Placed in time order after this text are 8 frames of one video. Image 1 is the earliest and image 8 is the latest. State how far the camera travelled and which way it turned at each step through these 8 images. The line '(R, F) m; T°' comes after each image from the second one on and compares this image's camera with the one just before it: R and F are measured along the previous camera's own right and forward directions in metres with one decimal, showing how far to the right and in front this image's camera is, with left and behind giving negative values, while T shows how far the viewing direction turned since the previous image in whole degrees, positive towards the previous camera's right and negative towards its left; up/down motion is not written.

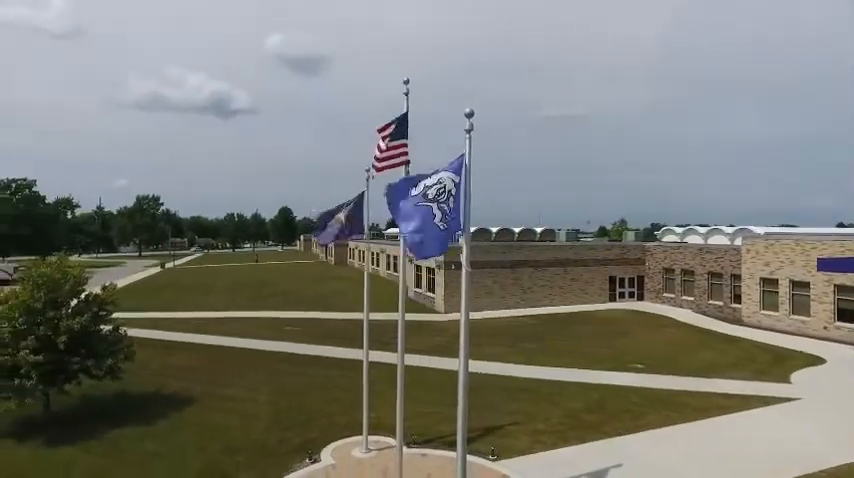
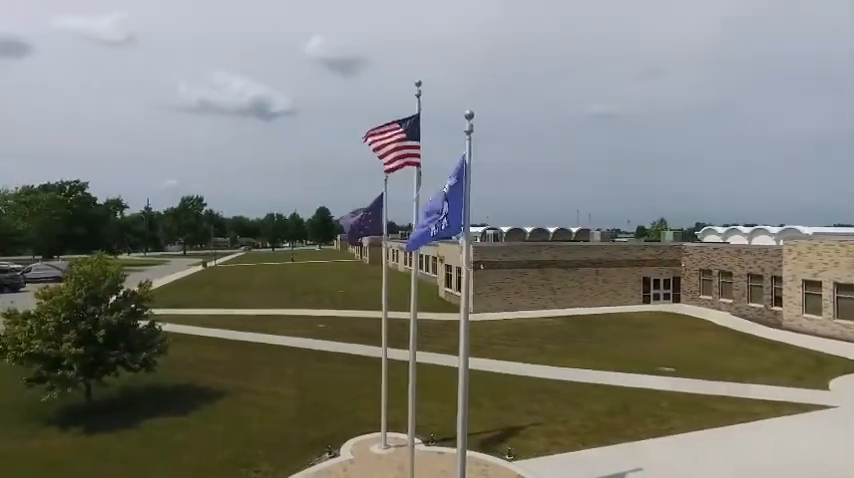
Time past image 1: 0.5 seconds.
(+0.5, -0.1) m; -4°
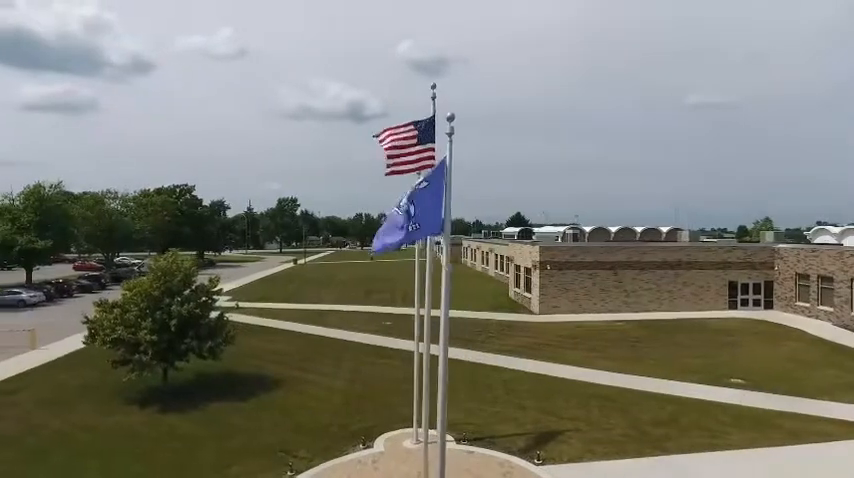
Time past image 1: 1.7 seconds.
(+1.5, 0.0) m; -10°
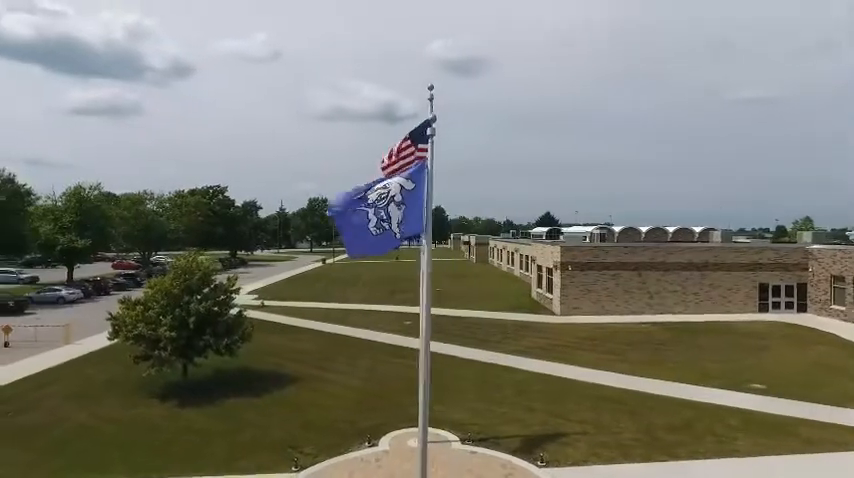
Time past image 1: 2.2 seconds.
(+0.7, 0.0) m; -3°
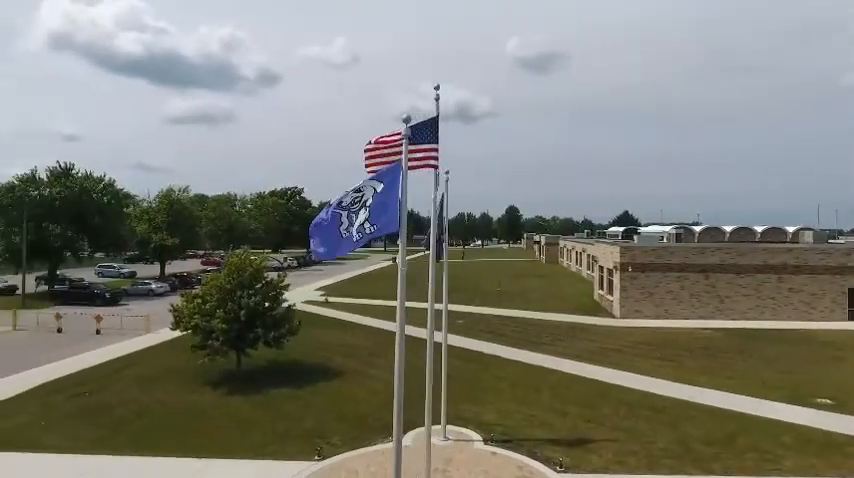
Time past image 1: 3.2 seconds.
(+1.4, 0.0) m; -8°
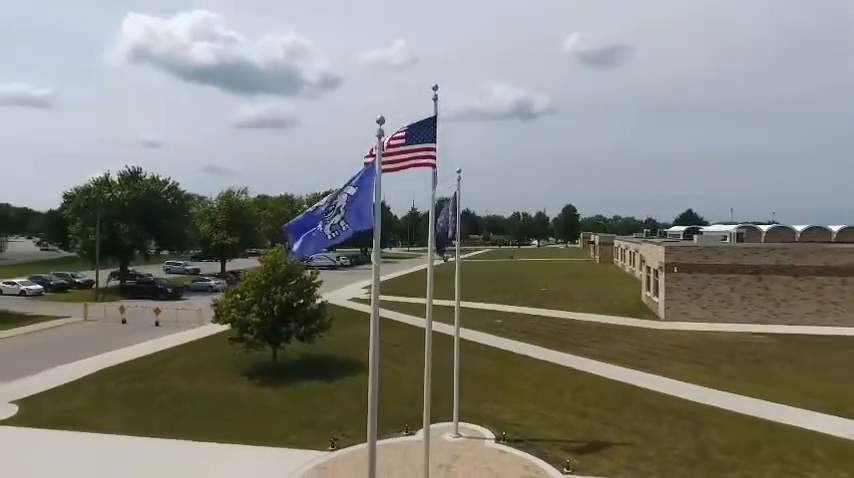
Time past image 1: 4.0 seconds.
(+1.2, -0.1) m; -6°
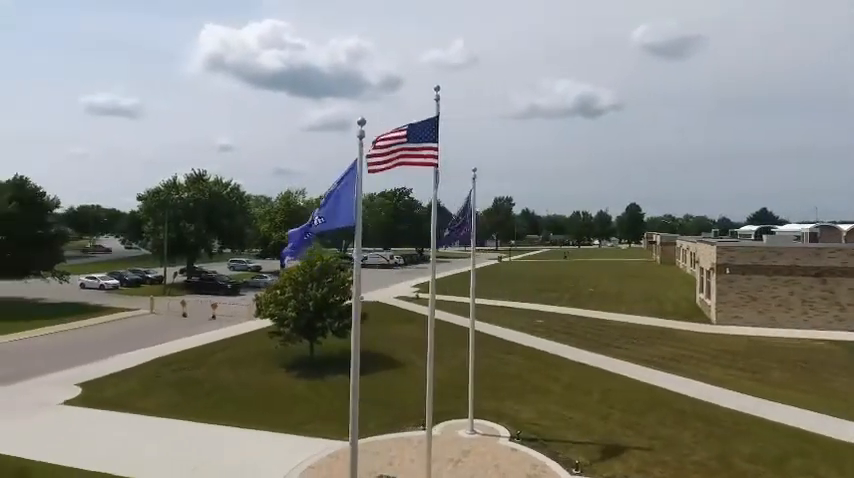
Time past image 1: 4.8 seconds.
(+1.2, -0.2) m; -7°
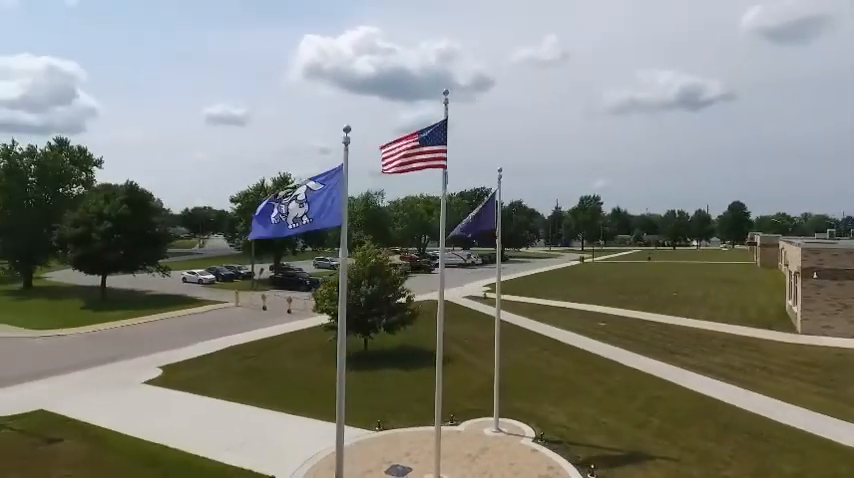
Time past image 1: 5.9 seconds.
(+1.7, -0.2) m; -10°
